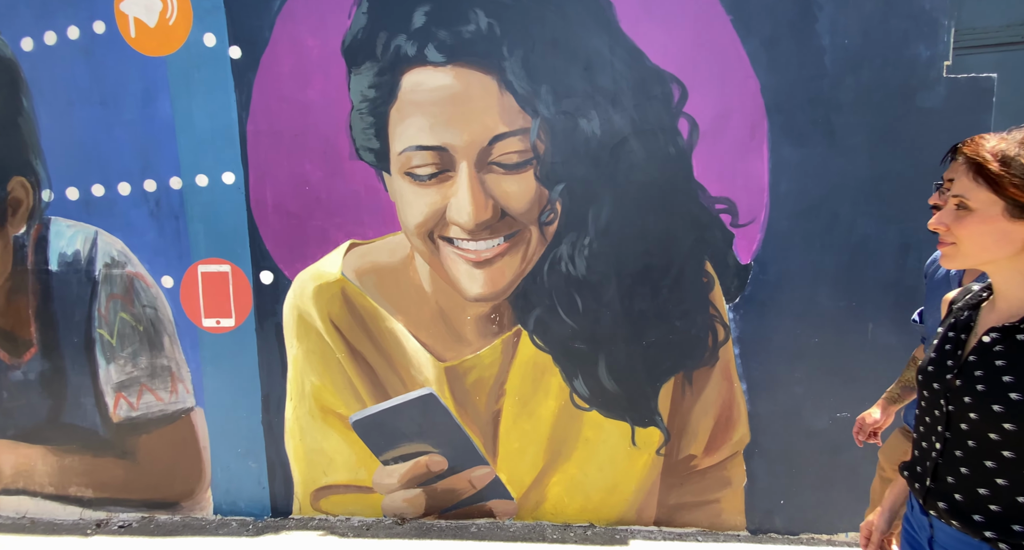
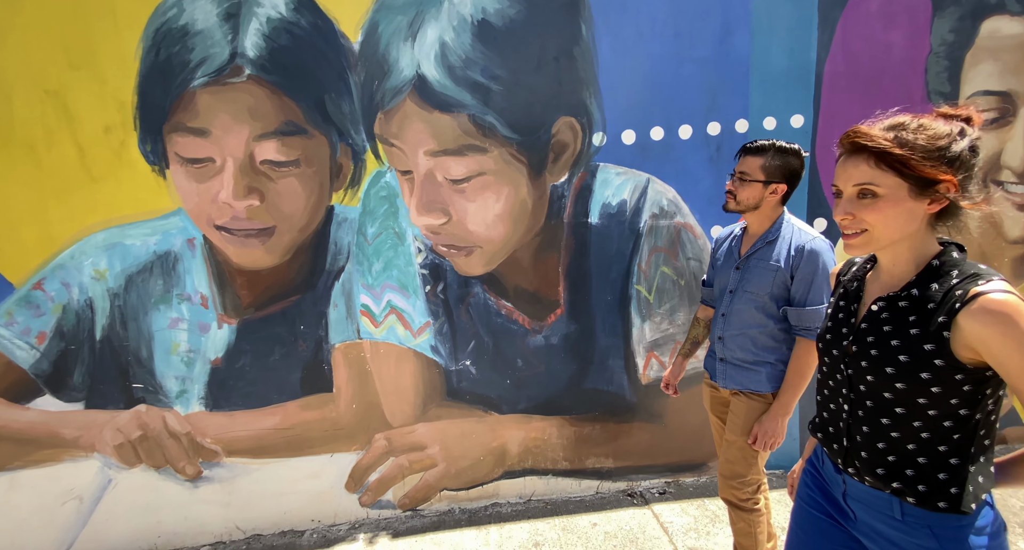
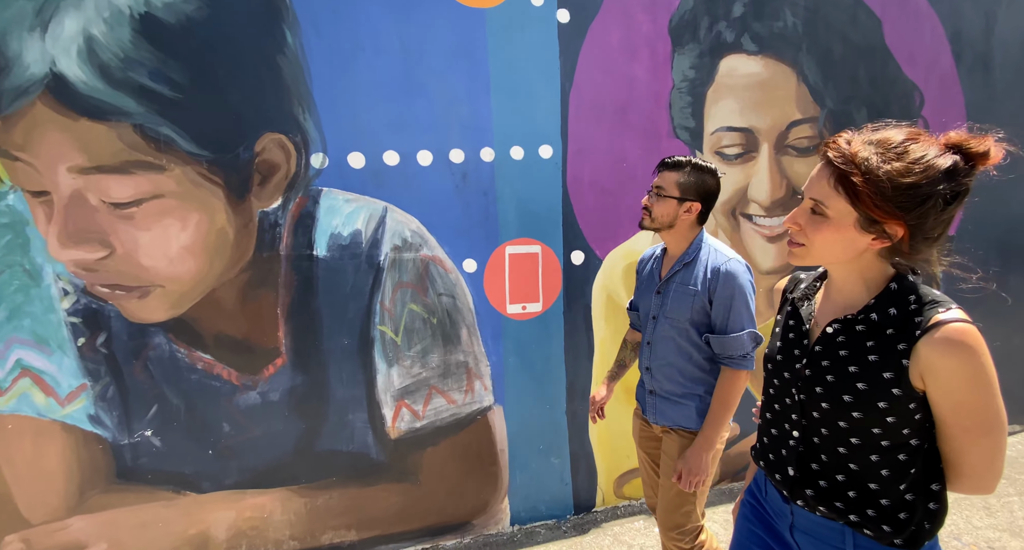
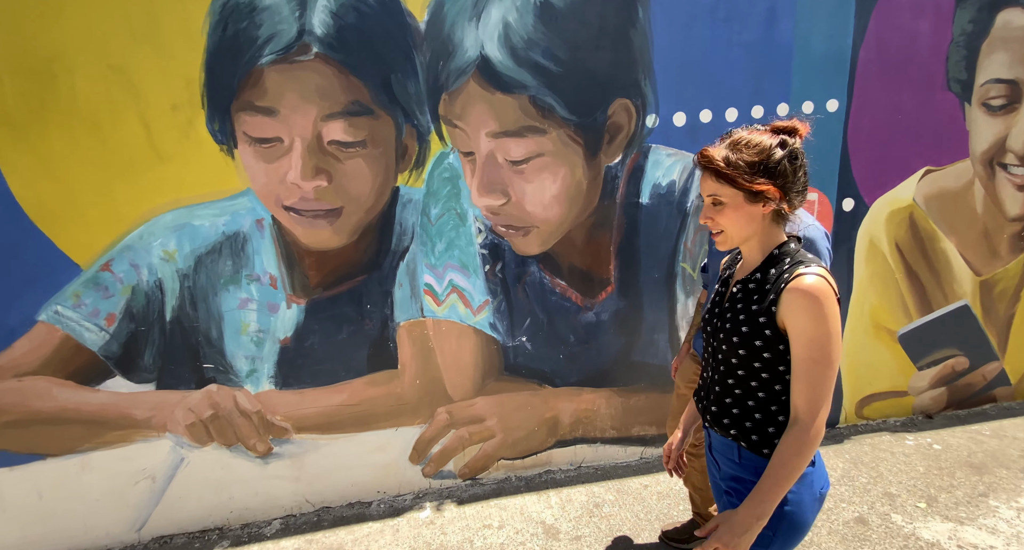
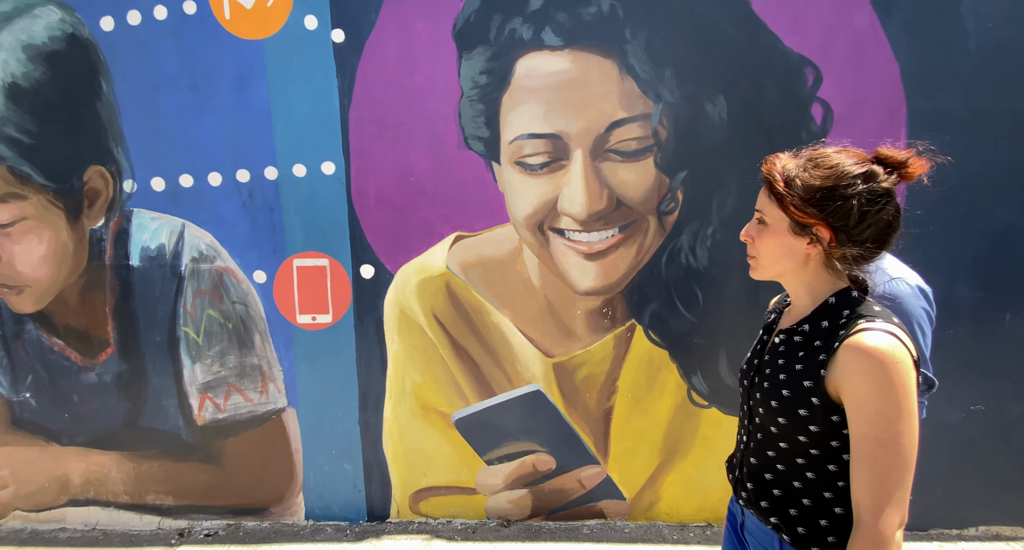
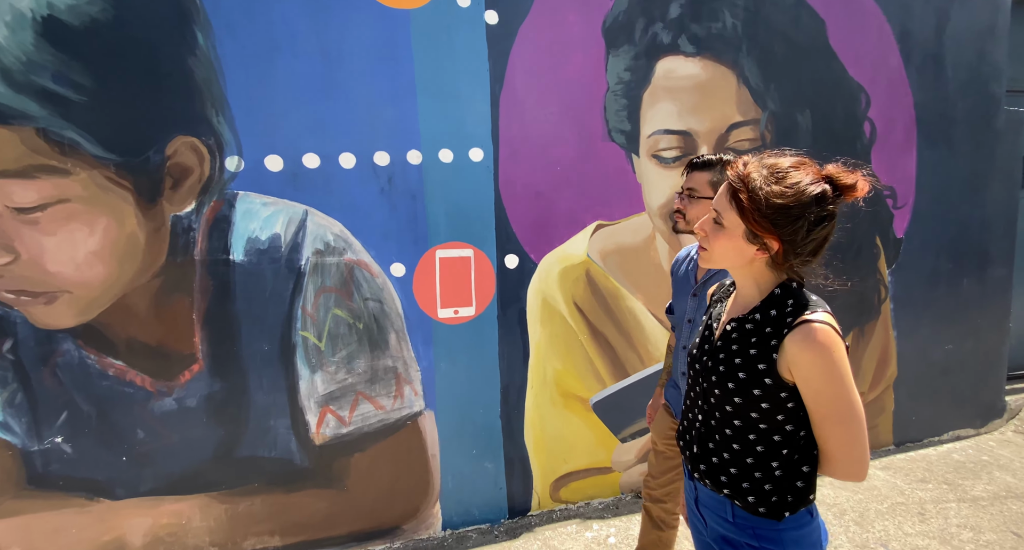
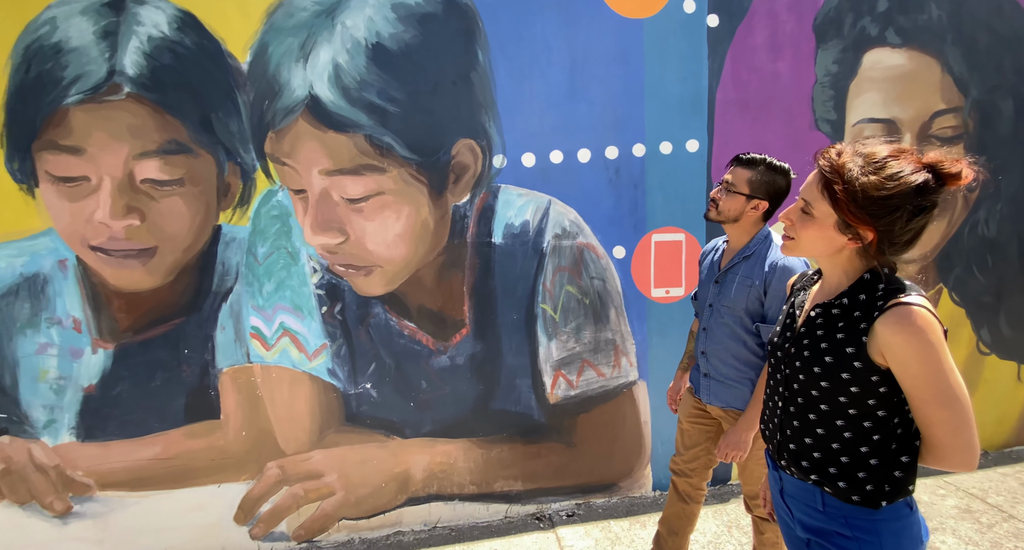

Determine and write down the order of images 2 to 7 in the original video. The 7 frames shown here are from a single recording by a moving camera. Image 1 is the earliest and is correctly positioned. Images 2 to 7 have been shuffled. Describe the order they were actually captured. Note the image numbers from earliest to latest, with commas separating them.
5, 6, 3, 7, 2, 4
